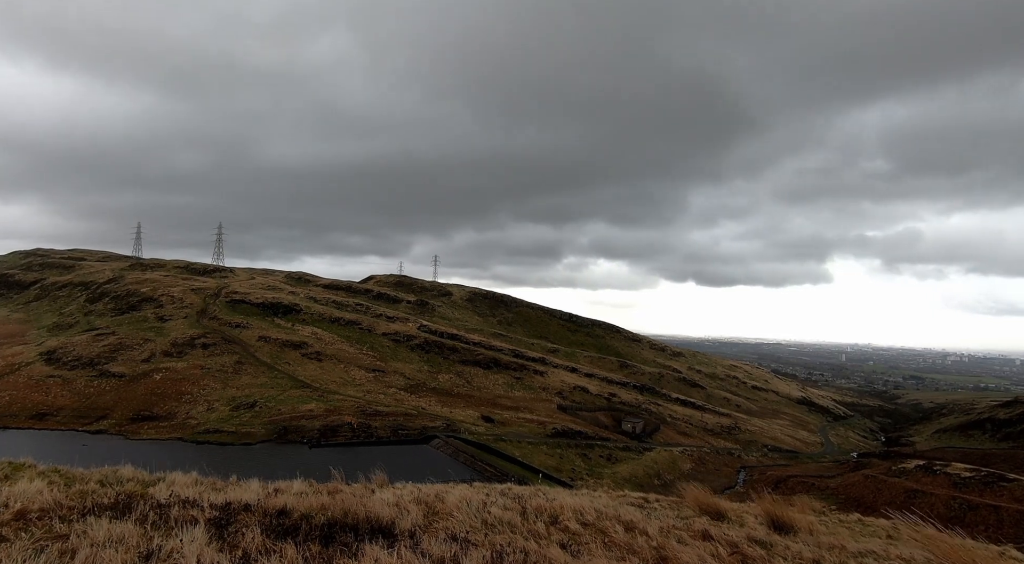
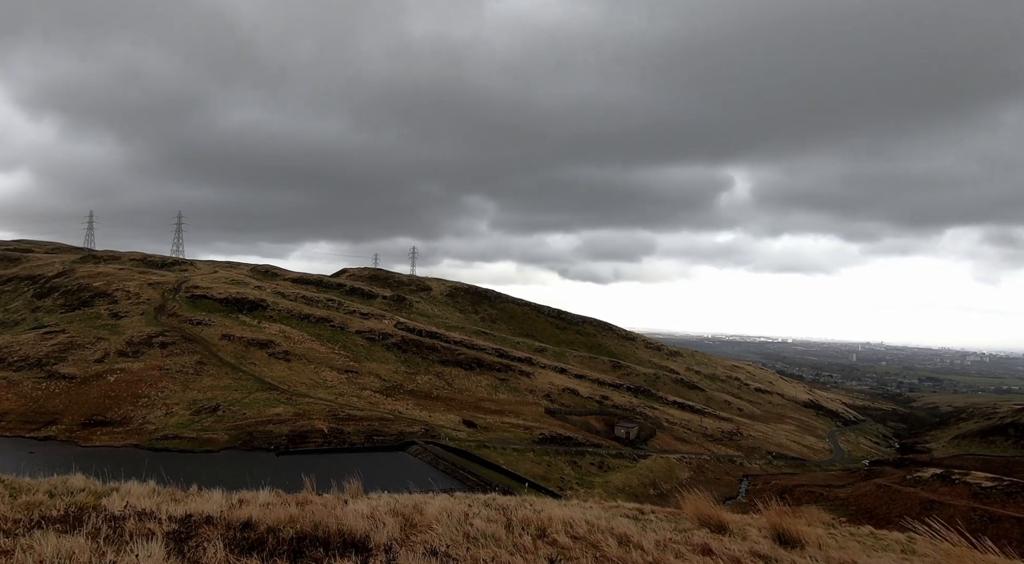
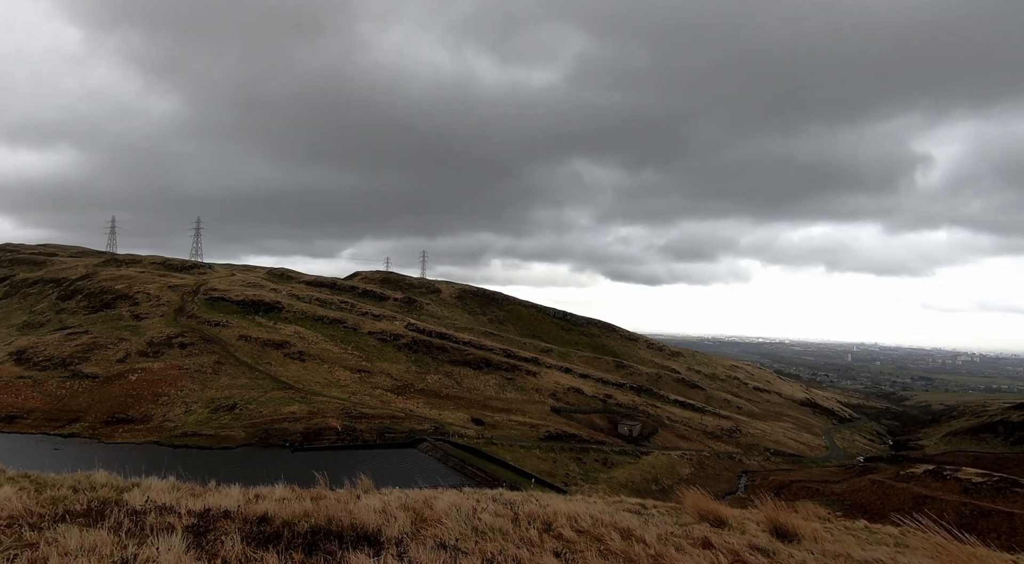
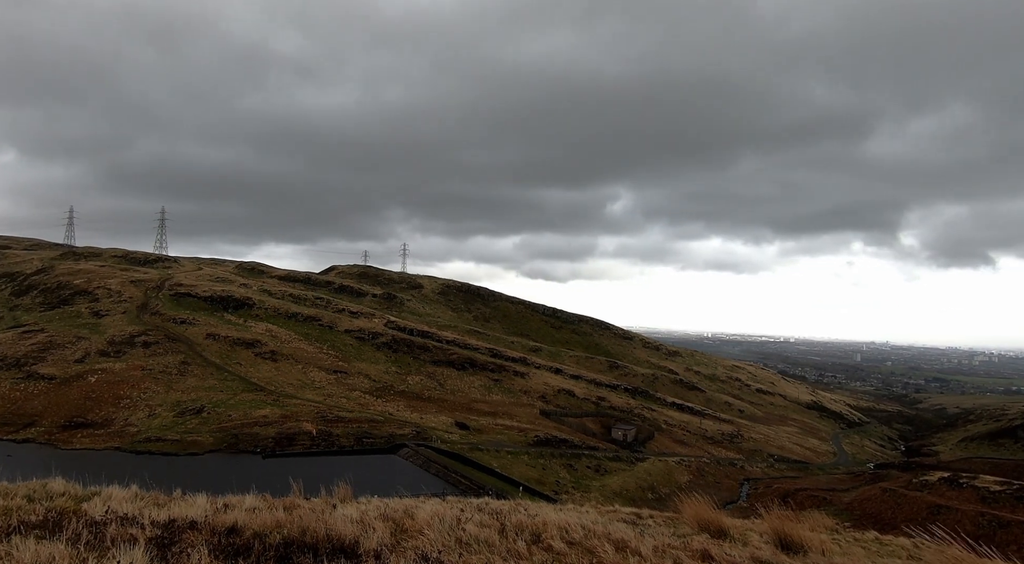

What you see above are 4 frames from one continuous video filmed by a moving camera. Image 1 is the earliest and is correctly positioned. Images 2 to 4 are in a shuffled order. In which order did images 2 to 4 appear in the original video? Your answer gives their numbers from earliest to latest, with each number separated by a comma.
3, 2, 4
